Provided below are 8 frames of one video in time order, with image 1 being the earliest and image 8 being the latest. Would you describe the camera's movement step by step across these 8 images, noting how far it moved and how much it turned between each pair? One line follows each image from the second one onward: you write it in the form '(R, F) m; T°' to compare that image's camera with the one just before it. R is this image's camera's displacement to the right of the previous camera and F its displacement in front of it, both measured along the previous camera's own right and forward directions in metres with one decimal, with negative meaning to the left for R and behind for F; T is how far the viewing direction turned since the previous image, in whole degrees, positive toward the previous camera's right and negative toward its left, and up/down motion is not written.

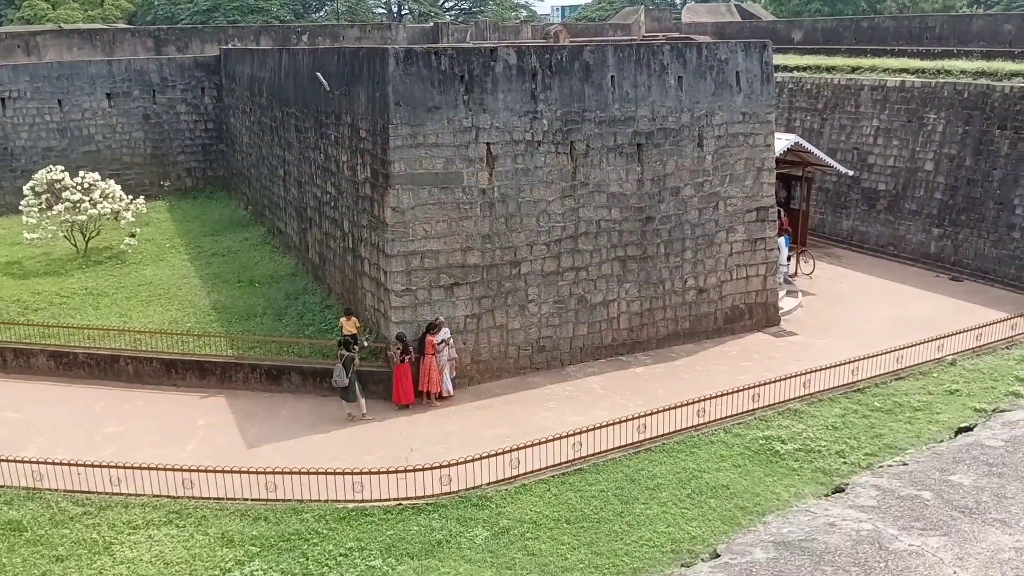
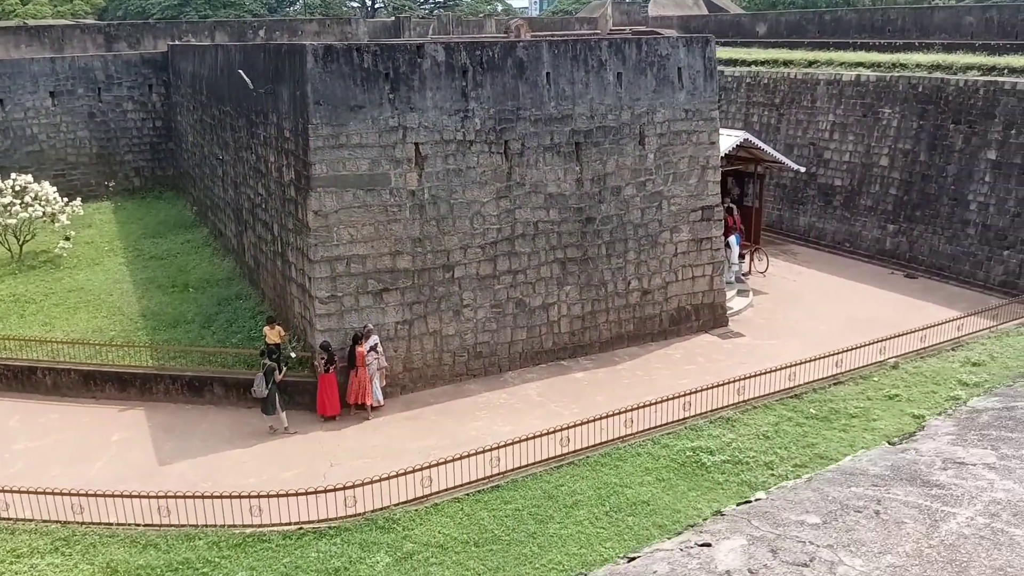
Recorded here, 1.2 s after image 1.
(+0.5, +0.3) m; +1°
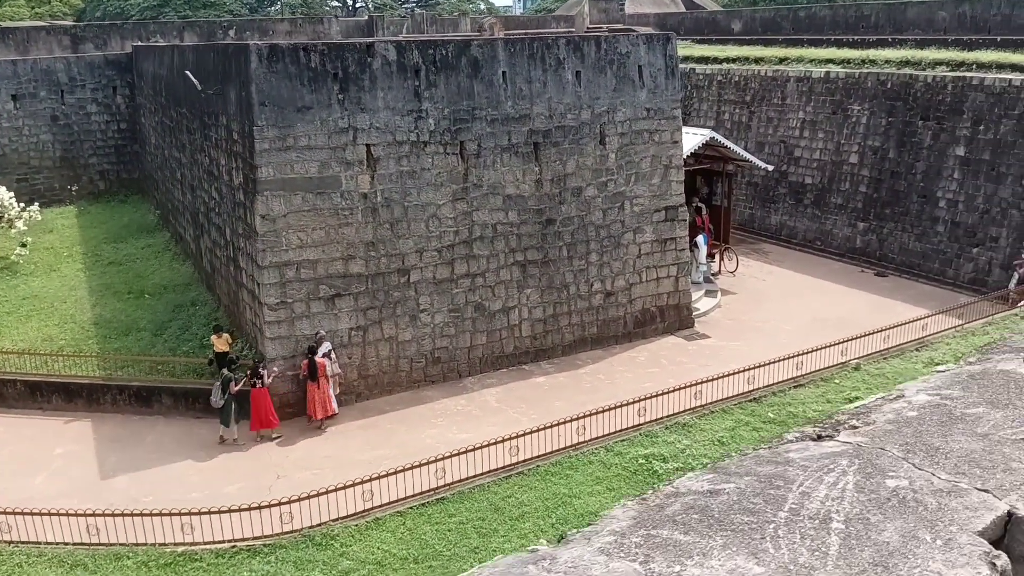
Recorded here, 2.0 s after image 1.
(+0.3, +0.2) m; +1°
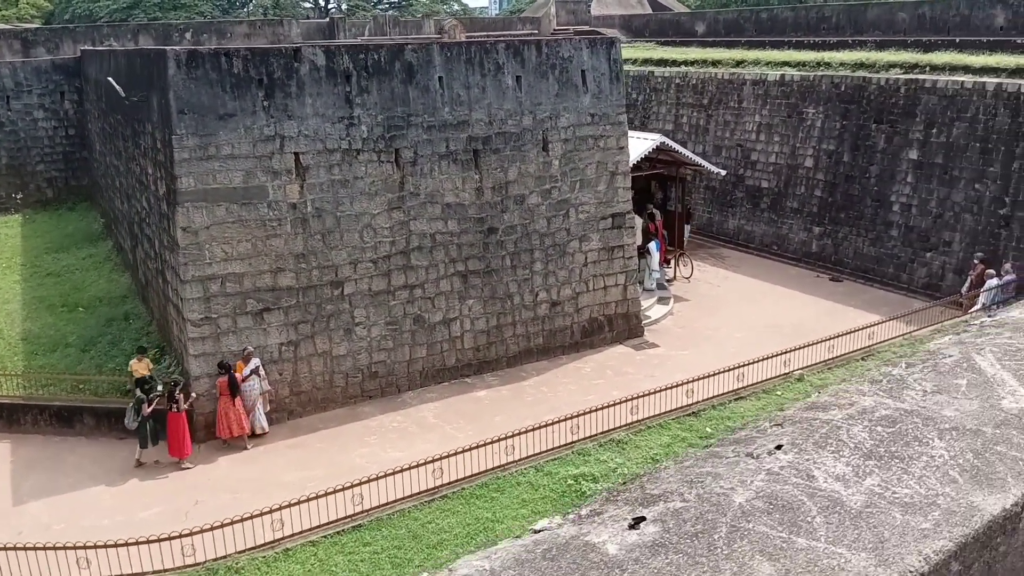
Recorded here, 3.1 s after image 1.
(+0.4, +0.2) m; +1°
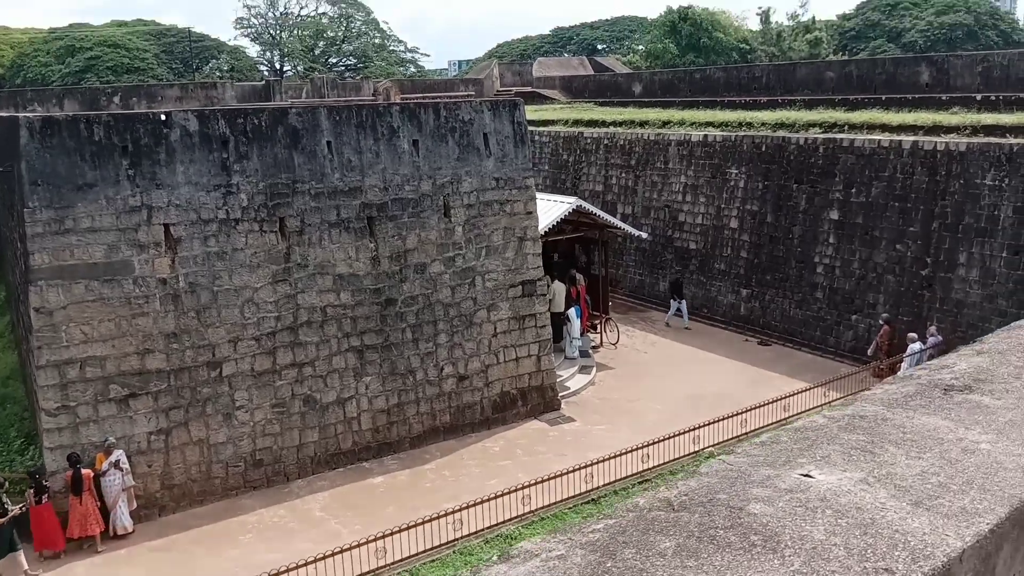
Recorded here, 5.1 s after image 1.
(+0.7, +0.5) m; +2°
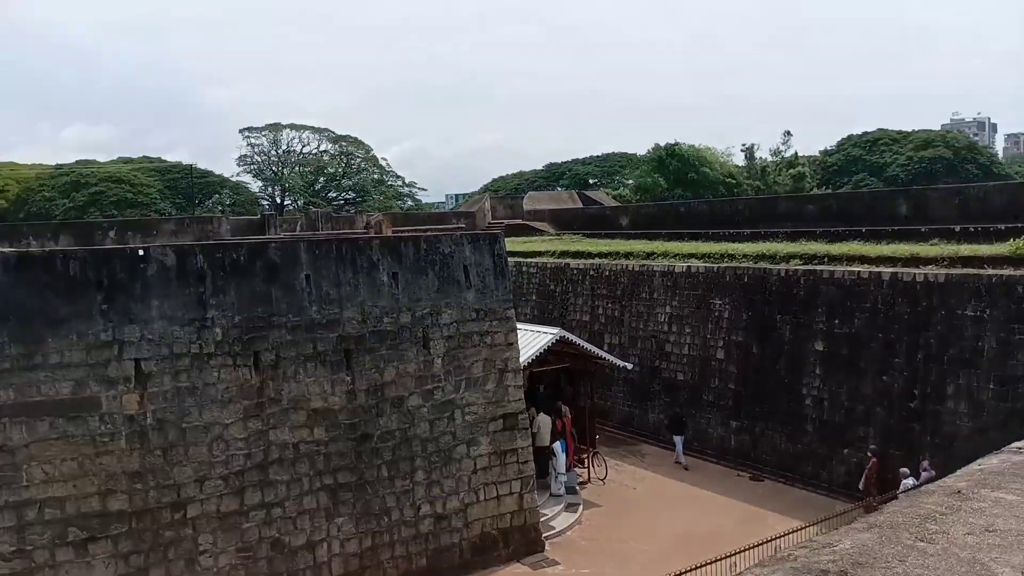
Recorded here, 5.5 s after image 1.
(+0.2, +0.1) m; 0°
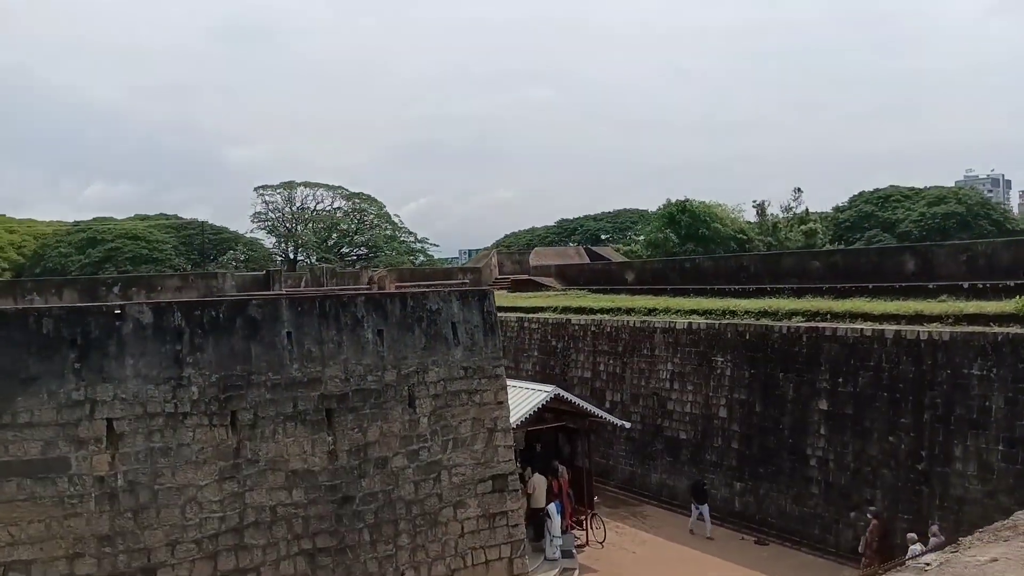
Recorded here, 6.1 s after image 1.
(+0.3, +0.2) m; -1°
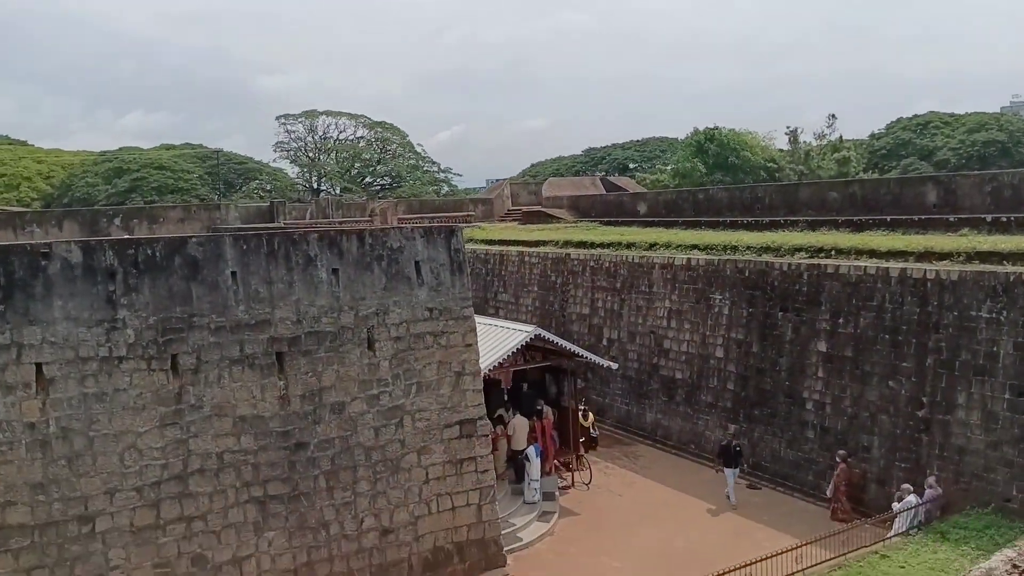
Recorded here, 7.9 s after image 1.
(+0.6, +0.6) m; -2°
